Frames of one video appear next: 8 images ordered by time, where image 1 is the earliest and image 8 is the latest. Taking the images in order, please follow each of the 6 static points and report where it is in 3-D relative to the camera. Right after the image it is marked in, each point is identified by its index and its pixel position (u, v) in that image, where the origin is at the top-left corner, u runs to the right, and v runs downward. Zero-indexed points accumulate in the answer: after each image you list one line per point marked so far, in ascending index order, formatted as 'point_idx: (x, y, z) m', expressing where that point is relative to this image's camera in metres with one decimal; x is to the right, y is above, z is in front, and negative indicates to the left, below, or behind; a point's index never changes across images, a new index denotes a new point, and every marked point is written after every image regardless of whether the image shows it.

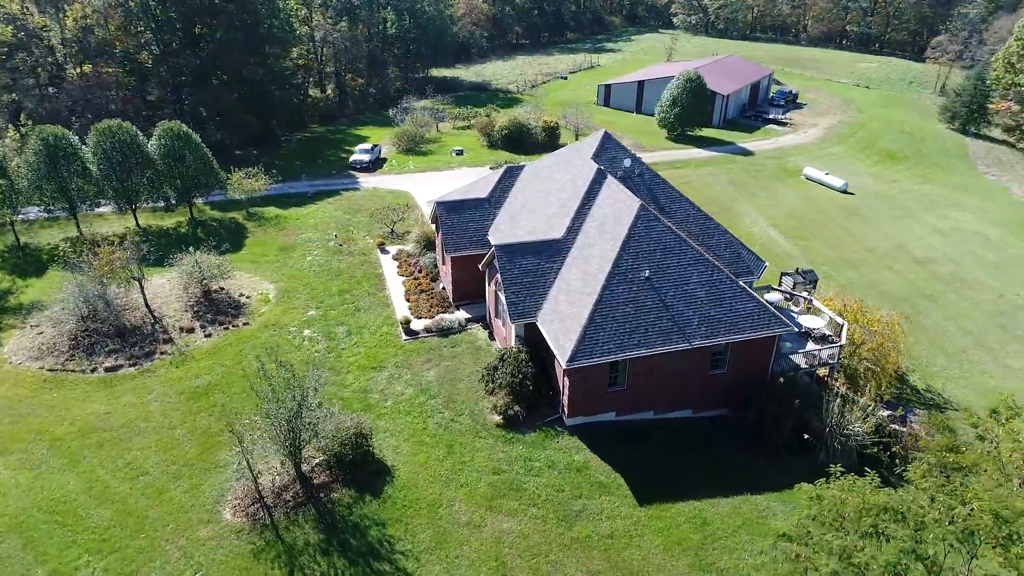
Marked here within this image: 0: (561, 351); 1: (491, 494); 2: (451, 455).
0: (+1.3, -1.7, +19.8) m
1: (-0.5, -5.3, +18.6) m
2: (-1.7, -4.6, +19.9) m
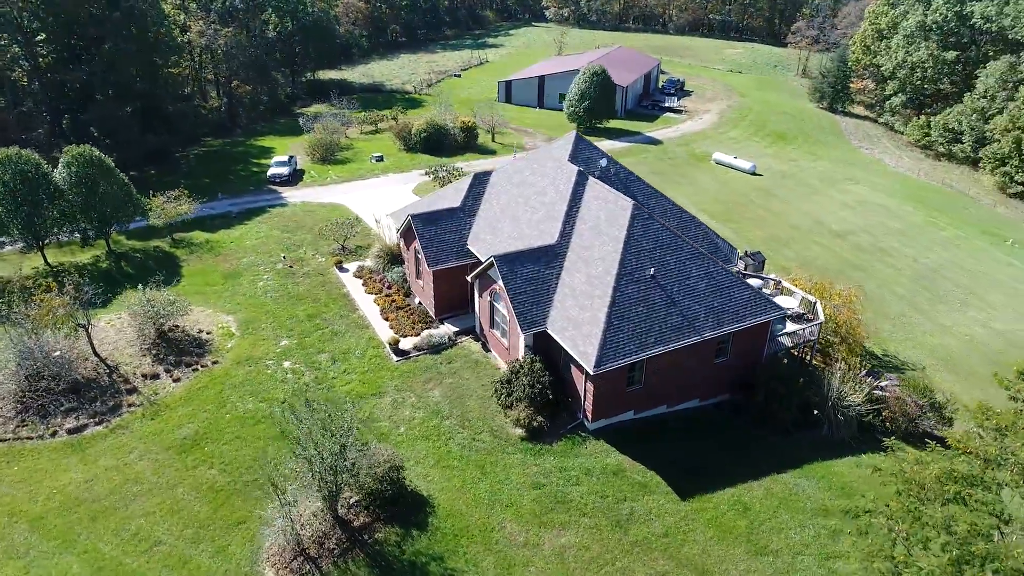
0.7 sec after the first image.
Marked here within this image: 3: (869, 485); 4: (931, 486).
0: (+2.0, -1.8, +19.8) m
1: (+0.7, -5.7, +18.3) m
2: (-0.7, -5.1, +19.4) m
3: (+9.9, -5.5, +19.8) m
4: (+8.3, -3.9, +14.0) m
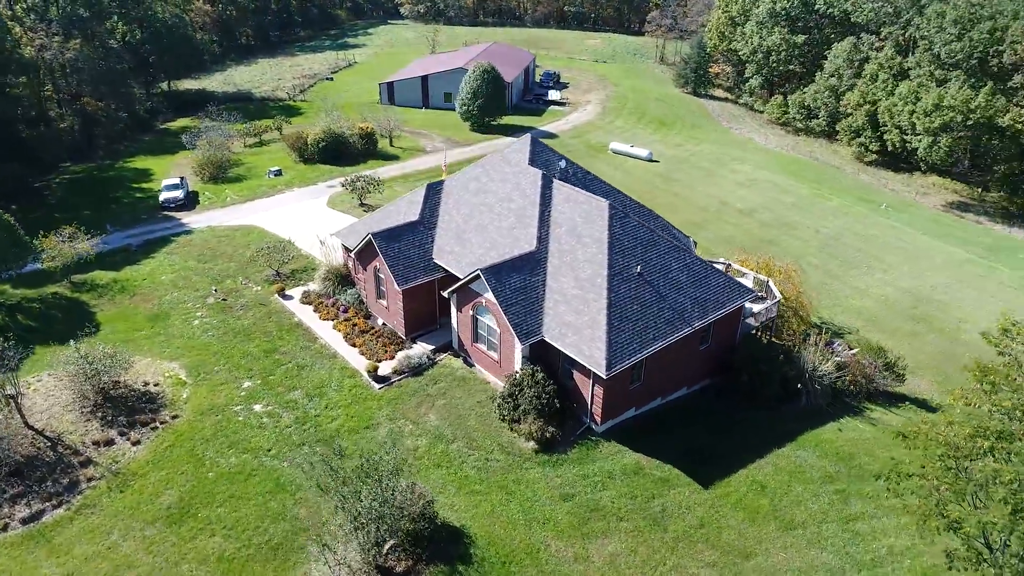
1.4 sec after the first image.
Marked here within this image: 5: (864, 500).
0: (+2.2, -2.0, +19.7) m
1: (+1.7, -5.9, +18.2) m
2: (0.0, -5.4, +18.9) m
3: (+10.3, -4.8, +21.4) m
4: (+9.7, -3.3, +15.3) m
5: (+9.6, -5.7, +19.4) m
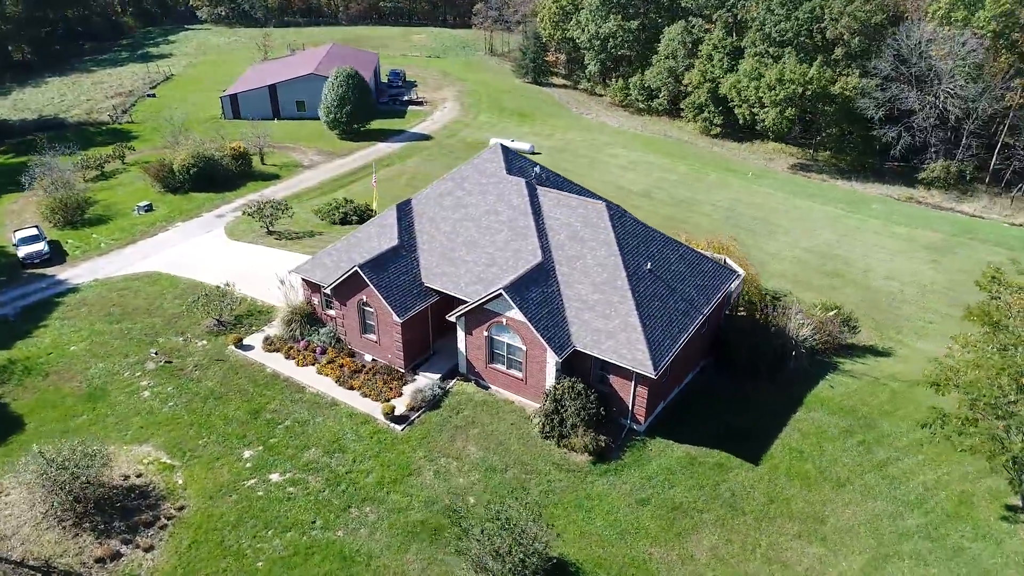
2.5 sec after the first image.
0: (+3.5, -2.0, +19.8) m
1: (+3.9, -6.0, +18.3) m
2: (+2.1, -5.8, +18.5) m
3: (+11.2, -3.7, +23.5) m
4: (+11.9, -2.3, +17.5) m
5: (+11.1, -4.7, +21.4) m
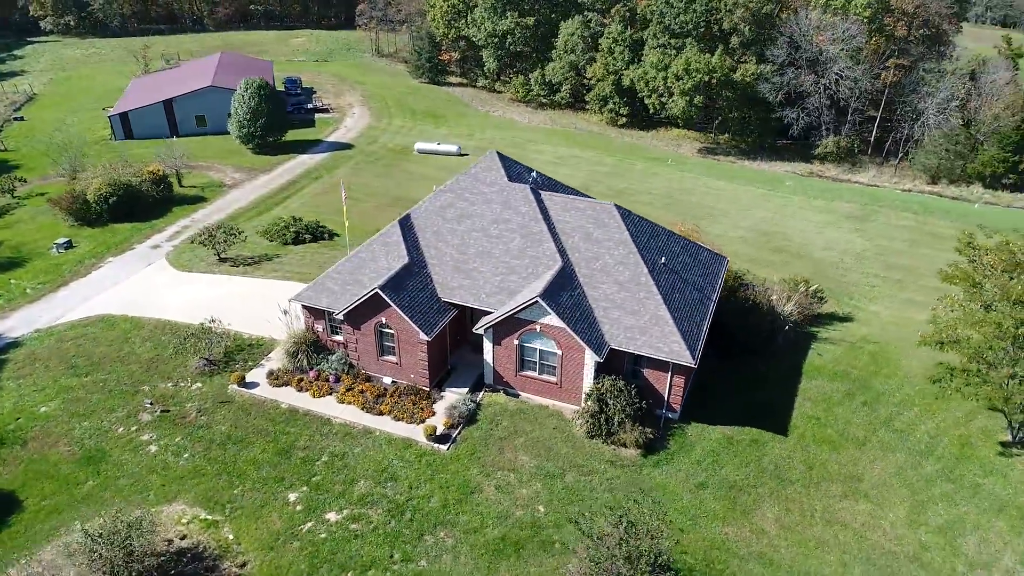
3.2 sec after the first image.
0: (+4.7, -1.9, +20.6) m
1: (+5.8, -5.8, +19.3) m
2: (+3.9, -5.7, +19.2) m
3: (+11.8, -2.7, +25.6) m
4: (+13.4, -1.3, +19.8) m
5: (+12.2, -3.8, +23.5) m
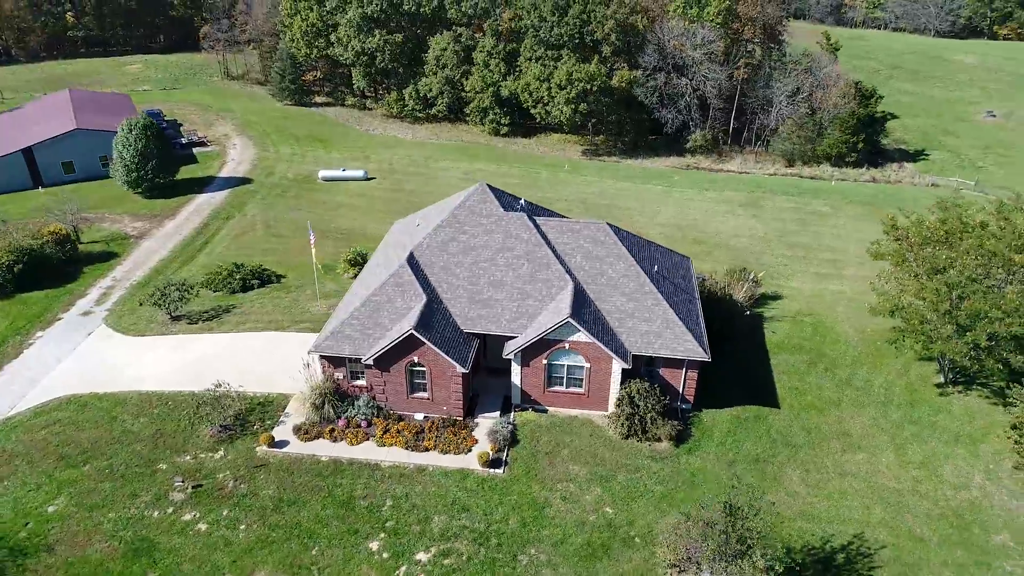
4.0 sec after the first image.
0: (+5.8, -2.0, +23.2) m
1: (+7.6, -5.7, +22.1) m
2: (+5.8, -5.9, +21.7) m
3: (+11.7, -2.1, +29.6) m
4: (+14.3, -0.3, +24.2) m
5: (+12.6, -3.0, +27.7) m
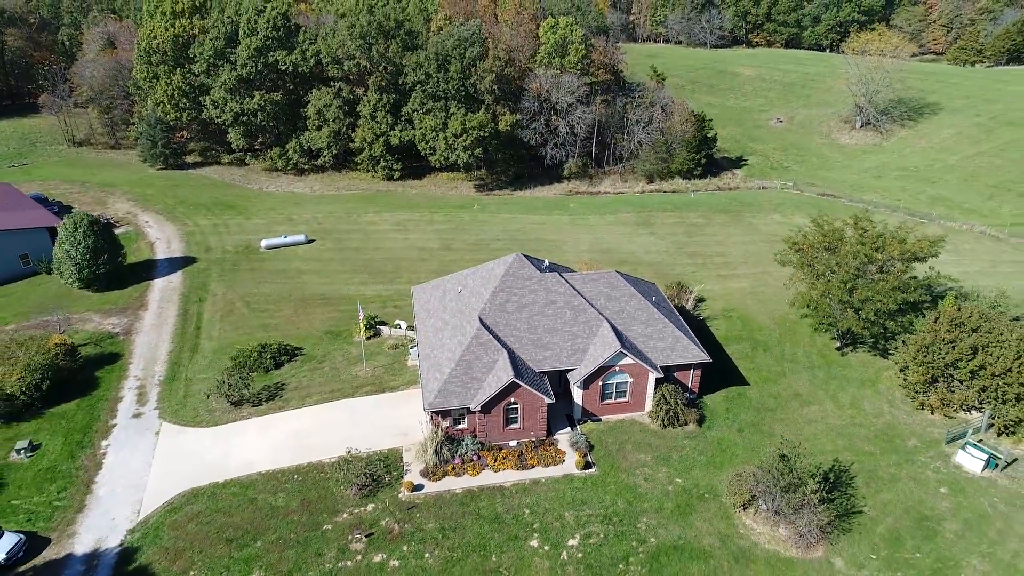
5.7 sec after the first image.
0: (+8.3, -3.1, +32.1) m
1: (+10.9, -6.4, +31.6) m
2: (+9.3, -6.9, +30.7) m
3: (+12.3, -2.4, +39.9) m
4: (+15.9, -0.1, +35.3) m
5: (+13.8, -3.1, +38.3) m
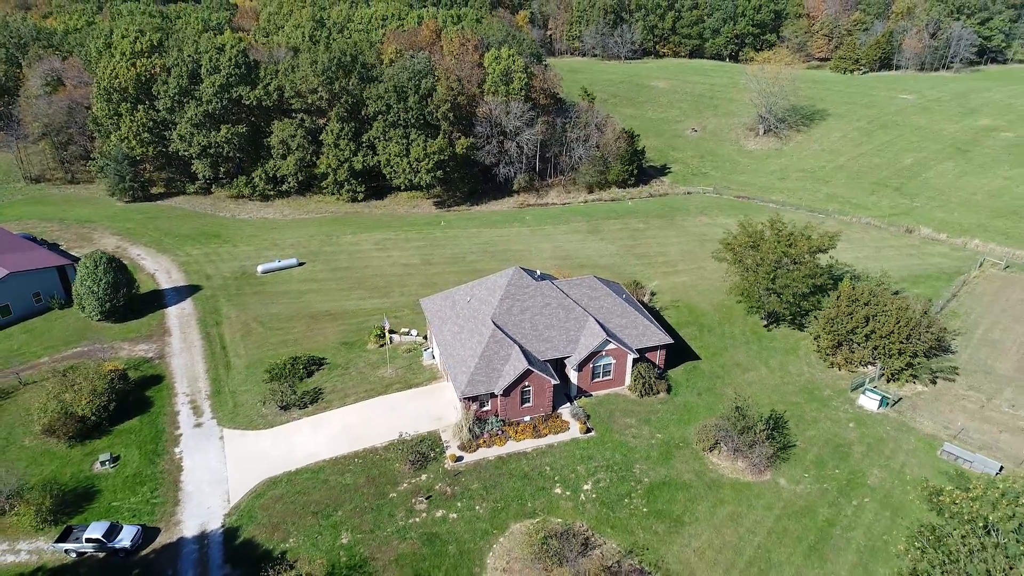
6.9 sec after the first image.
0: (+8.6, -2.9, +40.8) m
1: (+11.4, -6.1, +40.6) m
2: (+10.0, -6.7, +39.5) m
3: (+11.6, -2.0, +48.9) m
4: (+15.6, +0.5, +44.8) m
5: (+13.4, -2.7, +47.5) m
